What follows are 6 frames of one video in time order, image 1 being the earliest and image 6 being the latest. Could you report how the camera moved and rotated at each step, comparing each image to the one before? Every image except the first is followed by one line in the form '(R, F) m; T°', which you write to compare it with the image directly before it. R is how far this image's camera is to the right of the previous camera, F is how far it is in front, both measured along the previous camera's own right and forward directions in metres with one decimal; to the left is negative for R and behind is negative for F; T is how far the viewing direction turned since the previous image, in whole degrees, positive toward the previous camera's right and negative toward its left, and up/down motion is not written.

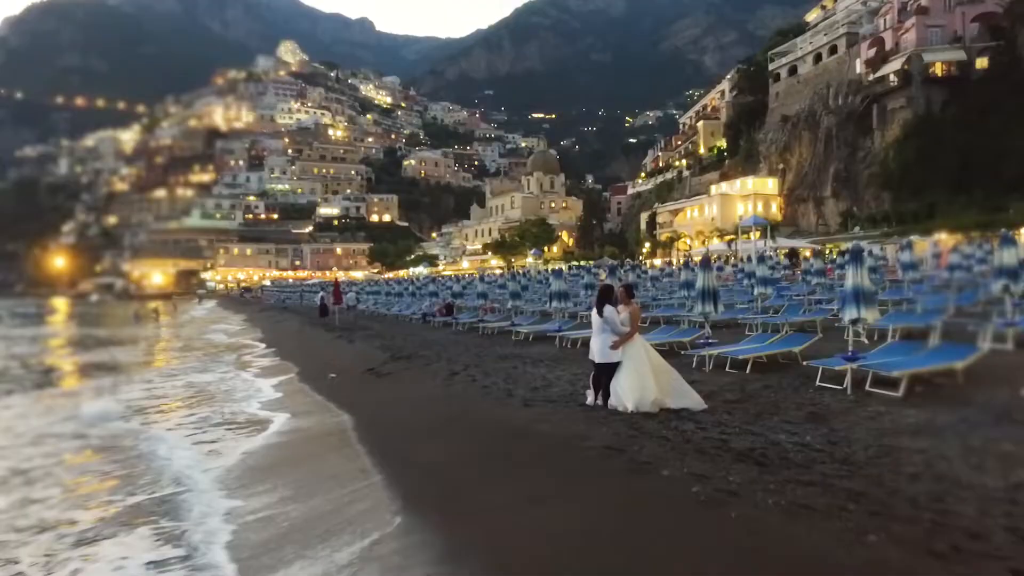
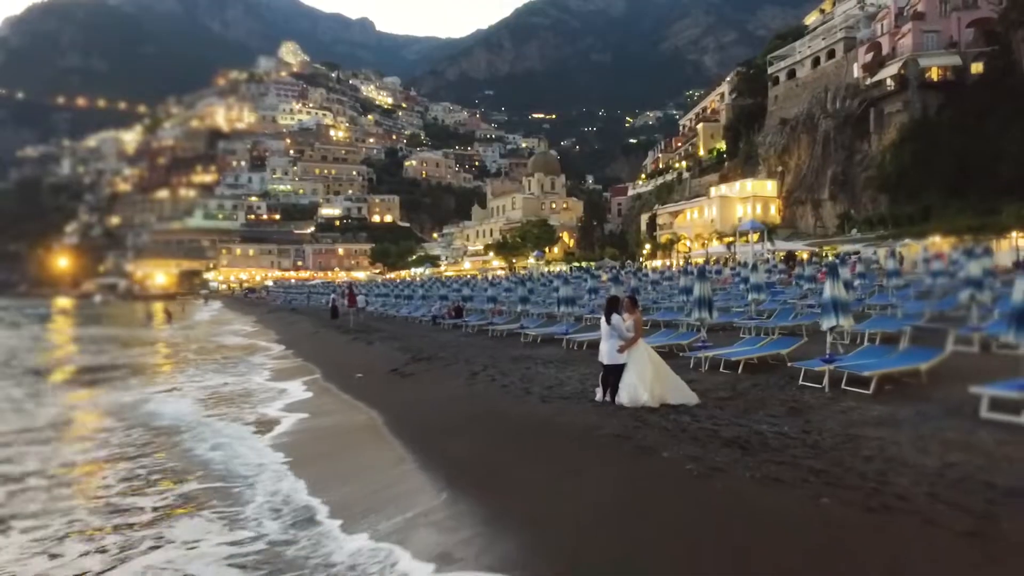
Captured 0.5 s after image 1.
(-0.2, -0.8) m; 0°
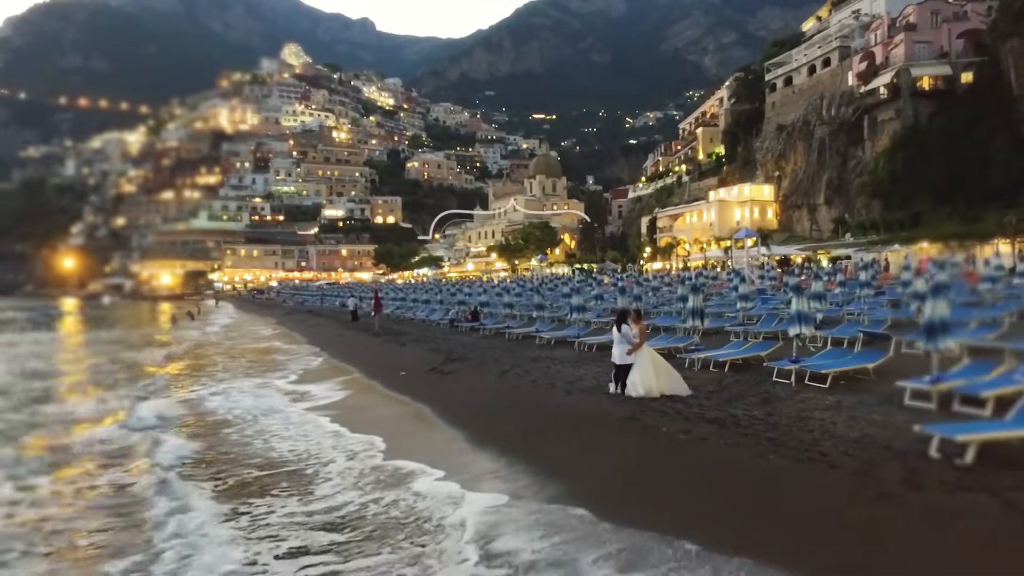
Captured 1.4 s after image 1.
(-0.4, -1.7) m; 0°
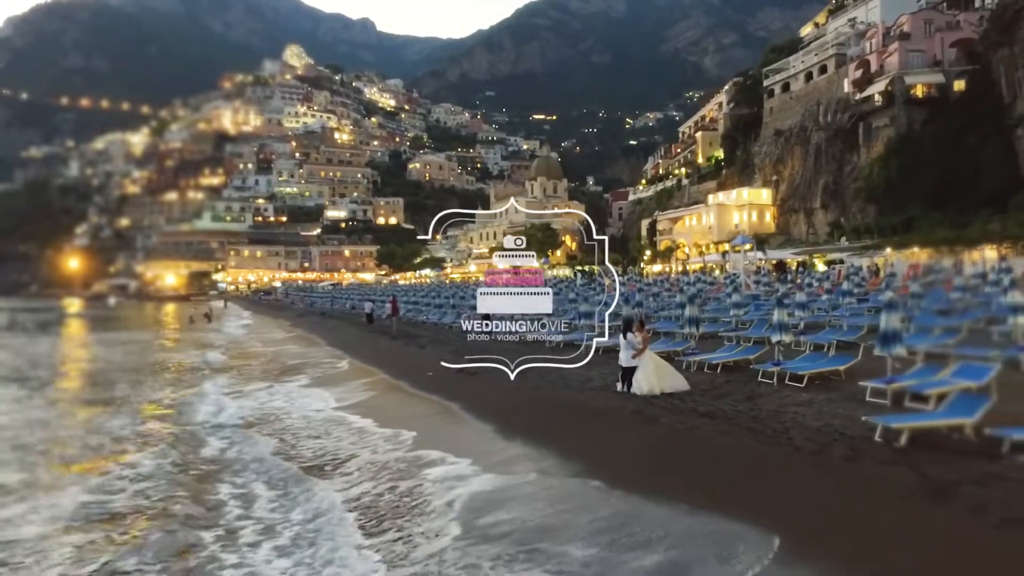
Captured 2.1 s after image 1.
(-0.3, -1.4) m; 0°
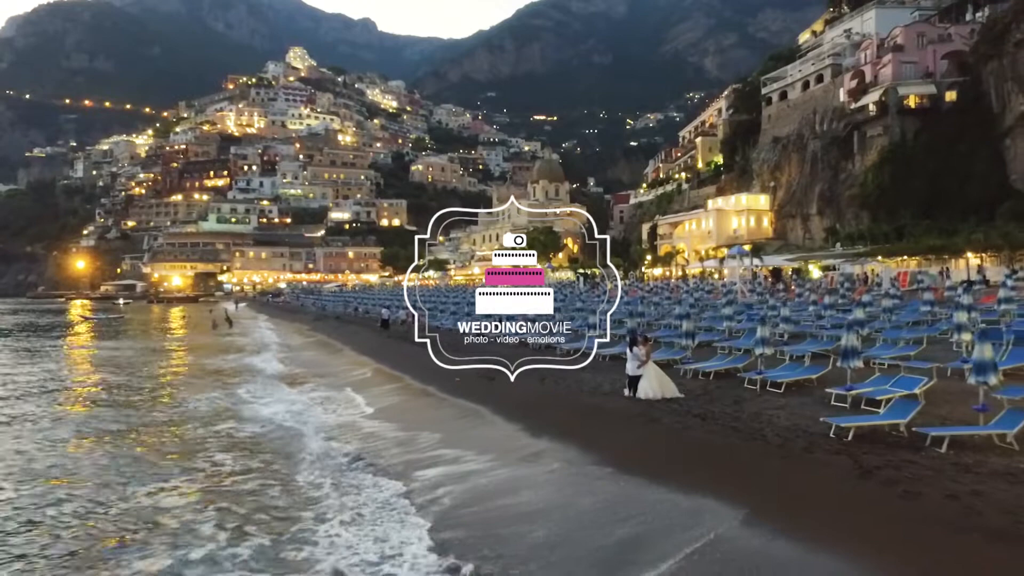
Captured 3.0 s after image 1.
(-0.4, -1.8) m; 0°
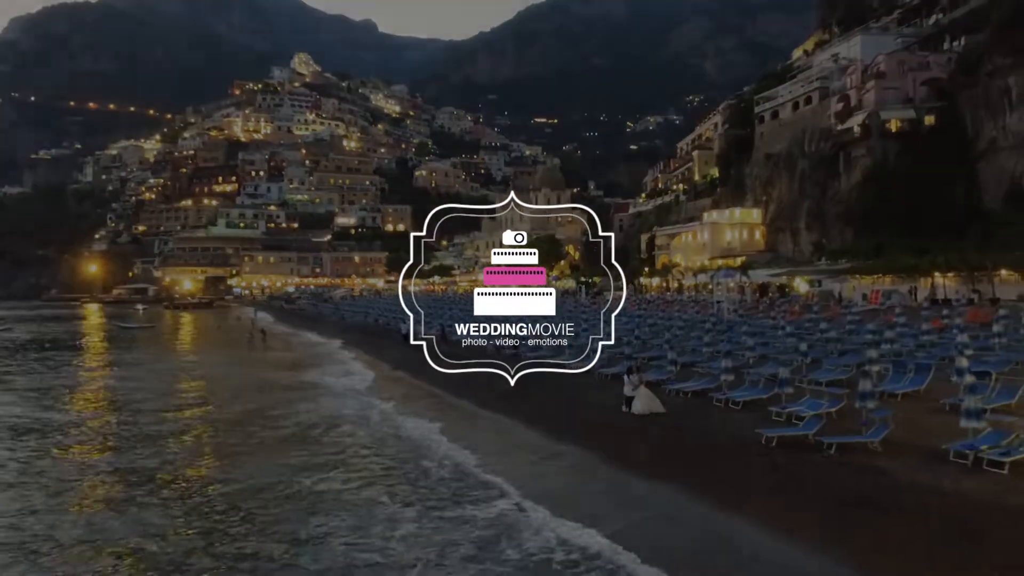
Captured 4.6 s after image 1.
(-0.6, -3.9) m; 0°
